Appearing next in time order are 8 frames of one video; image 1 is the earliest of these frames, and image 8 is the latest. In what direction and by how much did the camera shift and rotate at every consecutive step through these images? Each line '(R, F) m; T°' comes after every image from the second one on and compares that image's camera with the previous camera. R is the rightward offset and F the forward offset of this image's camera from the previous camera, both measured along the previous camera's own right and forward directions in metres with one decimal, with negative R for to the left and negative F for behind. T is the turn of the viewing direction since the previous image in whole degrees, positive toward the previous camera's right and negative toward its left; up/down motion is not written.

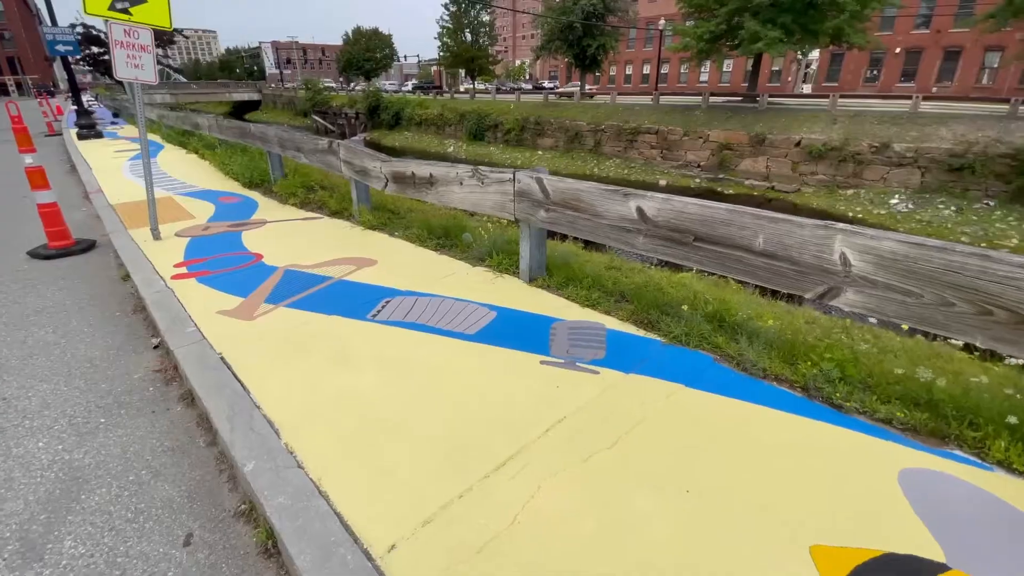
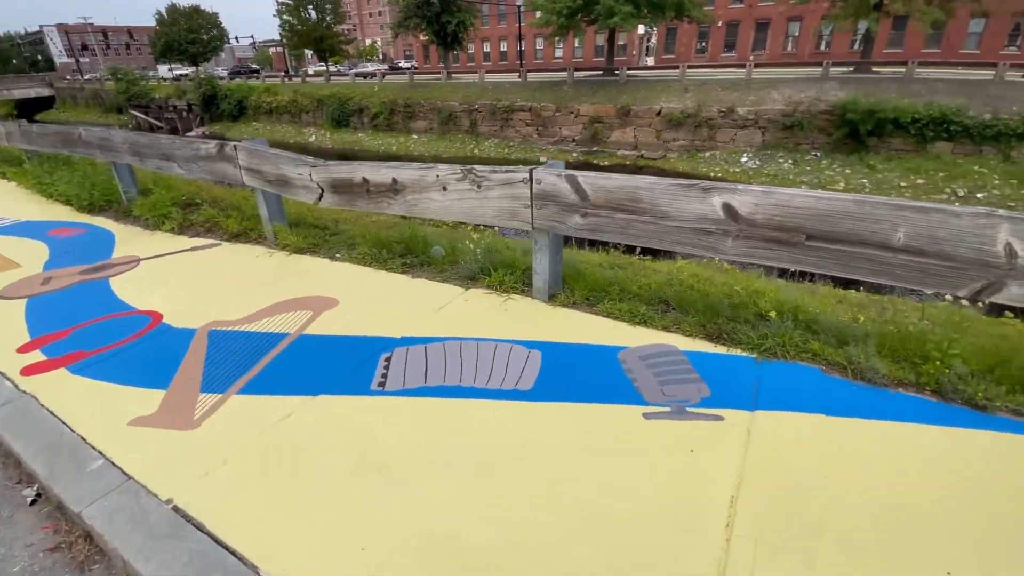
(-0.8, +0.8) m; +14°
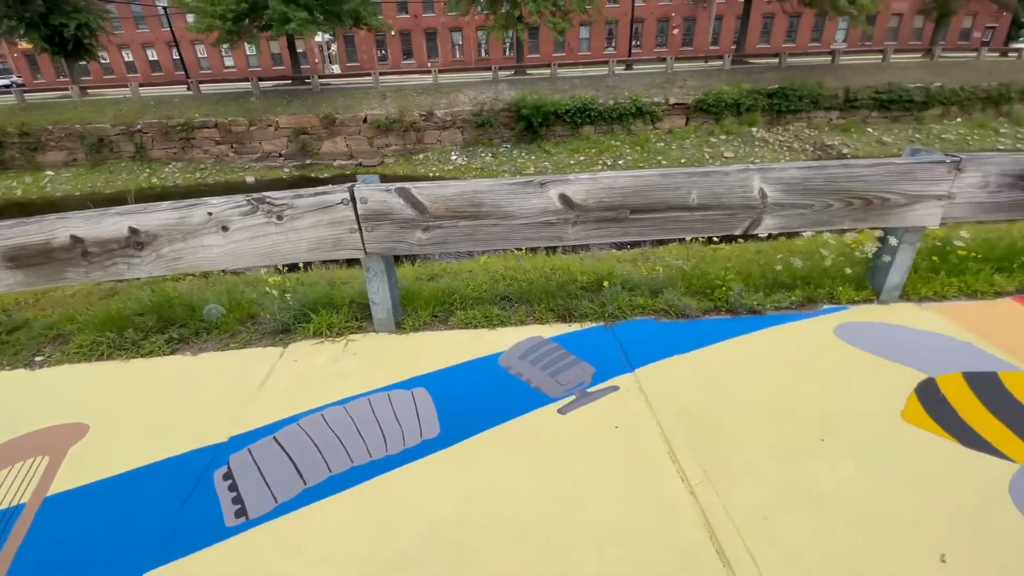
(-0.5, +0.3) m; +30°
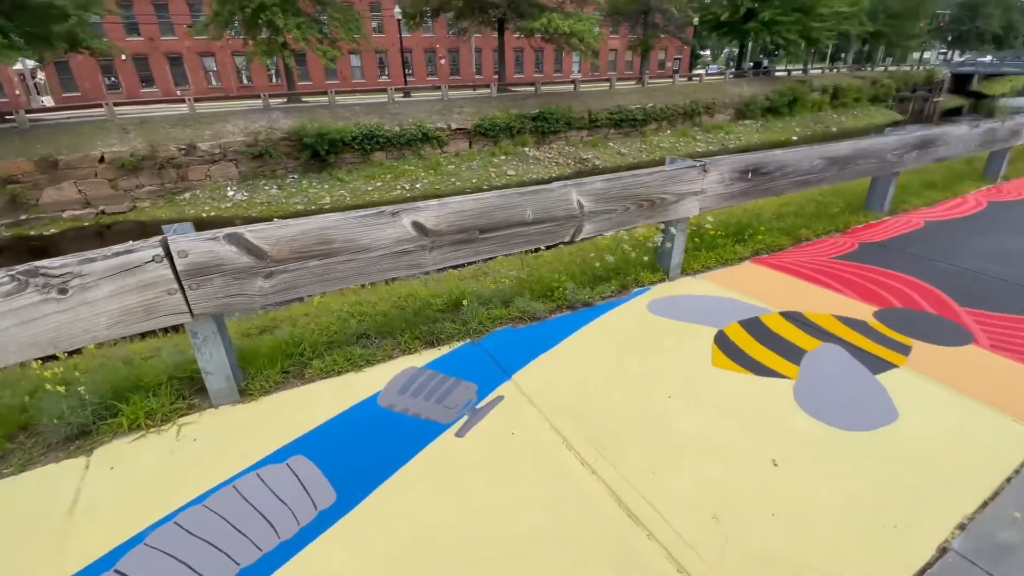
(-0.2, 0.0) m; +22°
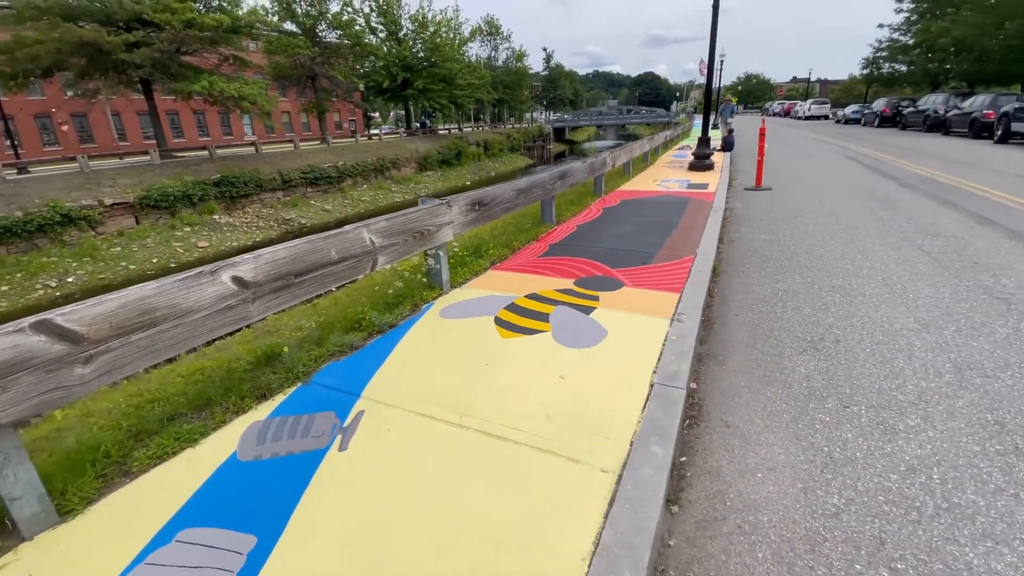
(-0.7, -0.5) m; +33°
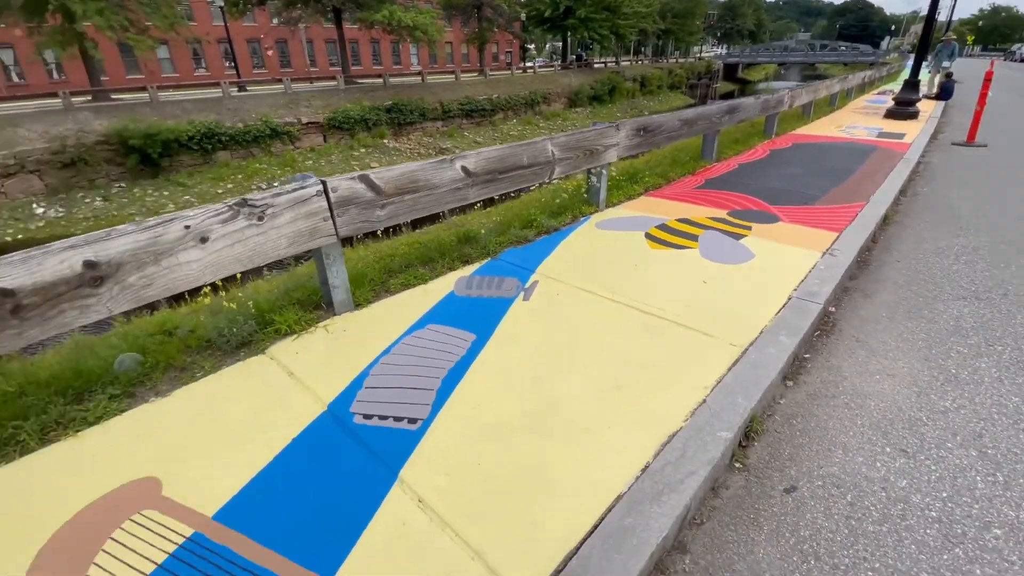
(-0.1, -0.7) m; -15°
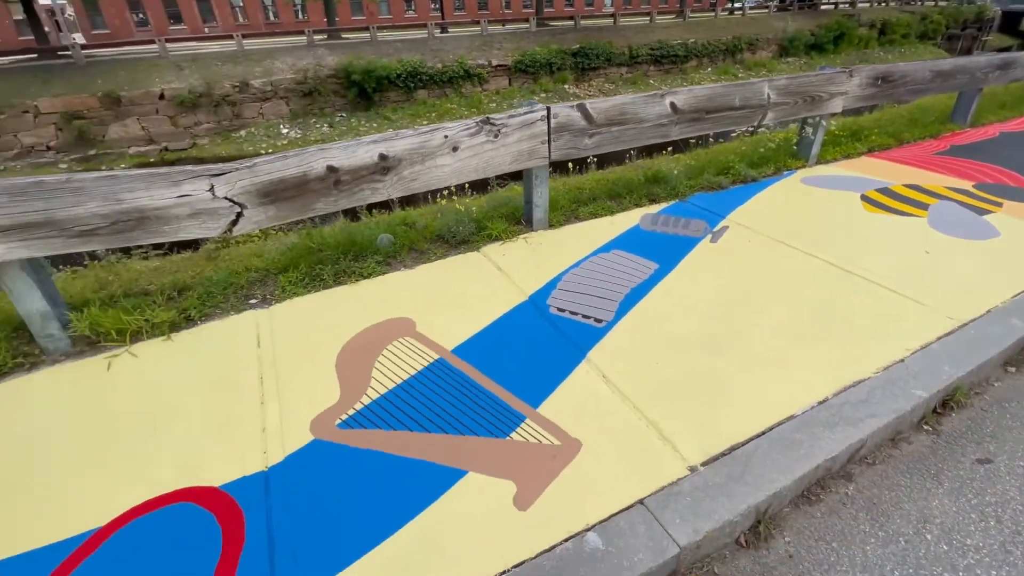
(-0.2, -0.4) m; -17°
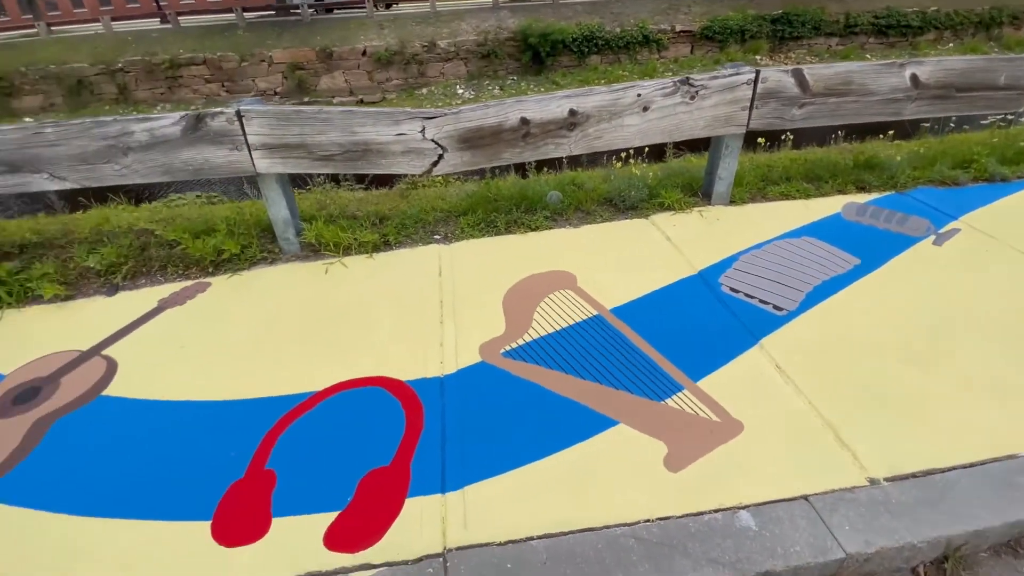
(-0.2, -0.1) m; -16°
